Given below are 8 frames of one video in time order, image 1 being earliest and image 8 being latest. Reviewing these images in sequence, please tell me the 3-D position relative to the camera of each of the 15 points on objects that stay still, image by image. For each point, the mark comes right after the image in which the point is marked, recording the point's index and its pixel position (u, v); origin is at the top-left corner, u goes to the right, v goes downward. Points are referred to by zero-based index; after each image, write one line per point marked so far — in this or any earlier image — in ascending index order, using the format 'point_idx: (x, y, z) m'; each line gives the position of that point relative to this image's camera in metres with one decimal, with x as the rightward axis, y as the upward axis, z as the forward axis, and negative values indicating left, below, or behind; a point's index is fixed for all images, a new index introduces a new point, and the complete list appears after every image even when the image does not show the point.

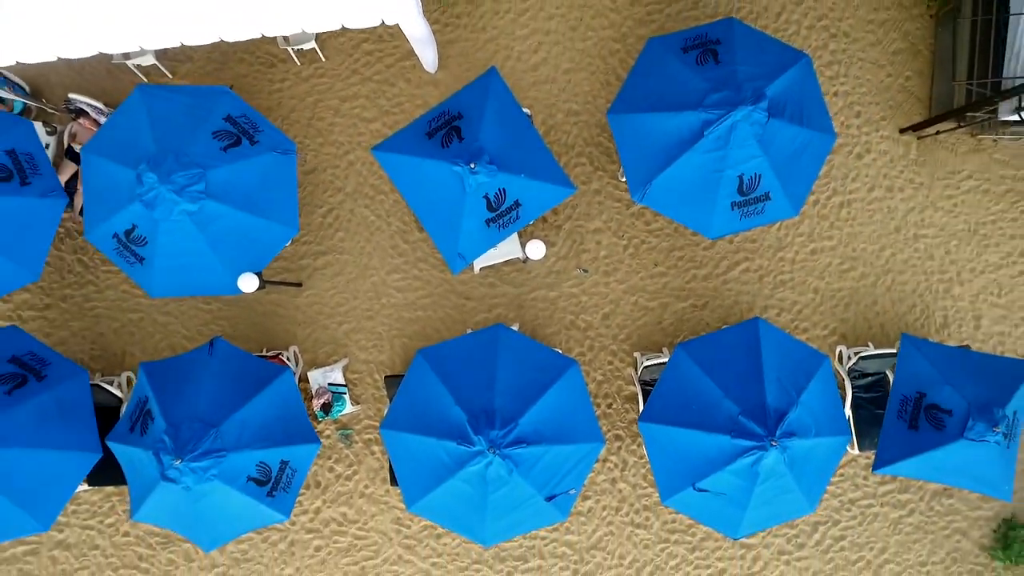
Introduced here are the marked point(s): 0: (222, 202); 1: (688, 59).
0: (-9.4, +2.8, +3.7) m
1: (+5.8, +7.6, +3.8) m
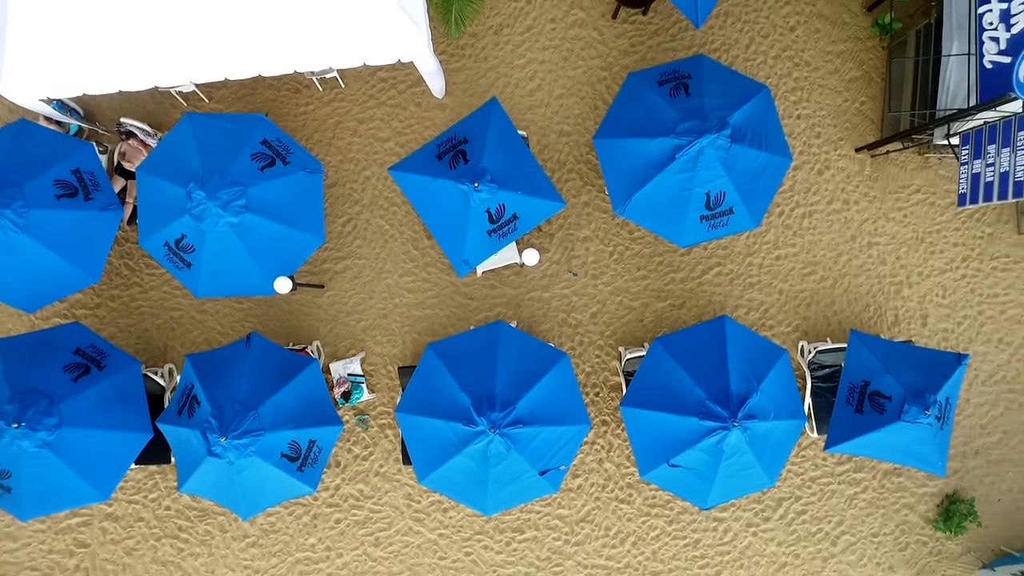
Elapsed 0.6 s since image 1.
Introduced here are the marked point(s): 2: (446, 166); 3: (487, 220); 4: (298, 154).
0: (-9.4, +2.7, +4.3) m
1: (+5.7, +7.5, +4.4) m
2: (-2.5, +4.6, +4.4) m
3: (-0.9, +2.6, +4.4) m
4: (-8.4, +5.3, +4.6) m
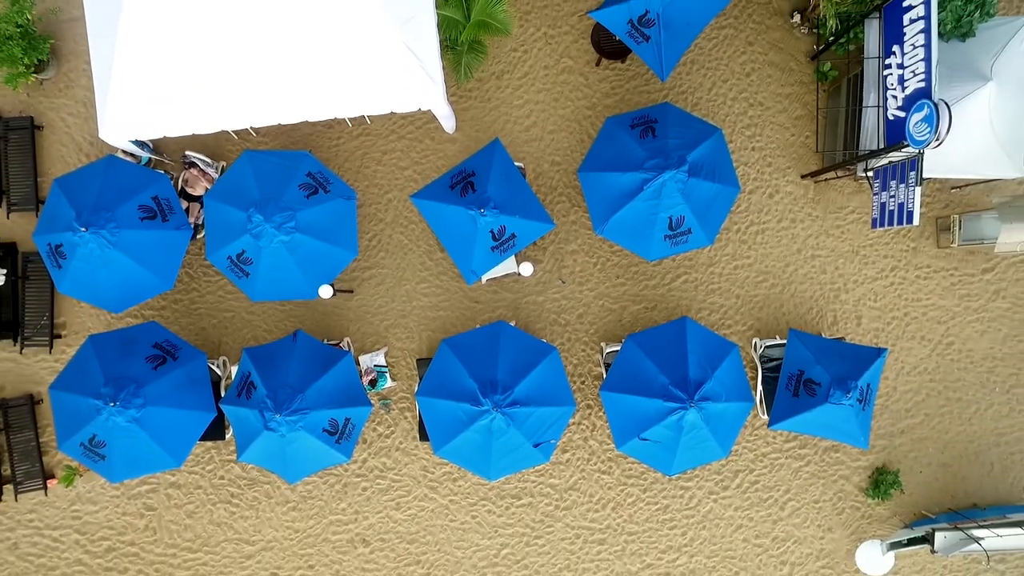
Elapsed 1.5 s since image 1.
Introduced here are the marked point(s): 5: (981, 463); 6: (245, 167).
0: (-9.5, +2.5, +5.3) m
1: (+5.7, +7.2, +5.4) m
2: (-2.5, +4.3, +5.4) m
3: (-1.0, +2.3, +5.4) m
4: (-8.5, +5.0, +5.6) m
5: (+24.3, -9.0, +6.0) m
6: (-12.7, +5.8, +5.6) m
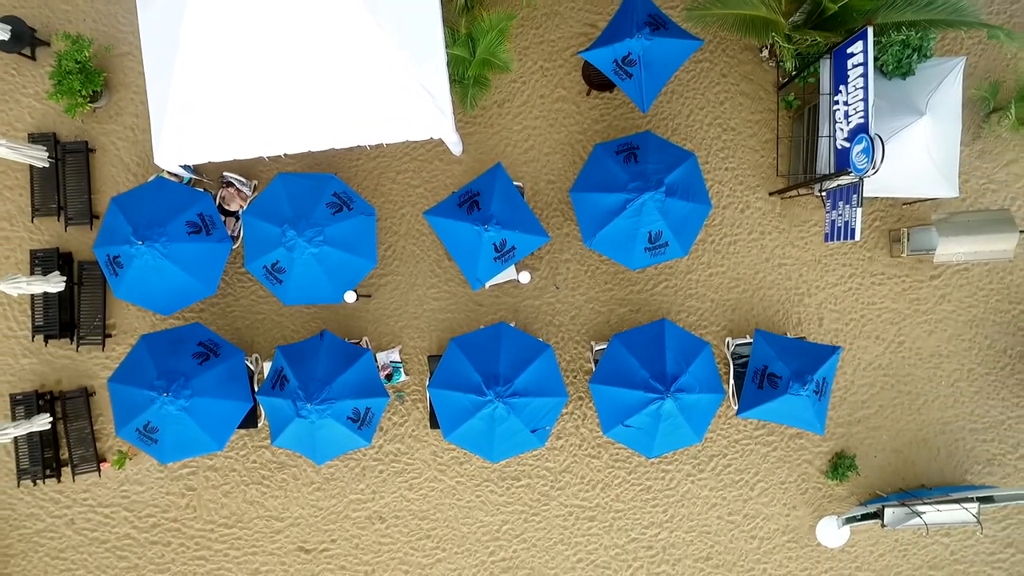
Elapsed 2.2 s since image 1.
0: (-9.5, +2.2, +6.1) m
1: (+5.7, +6.9, +6.2) m
2: (-2.5, +4.0, +6.2) m
3: (-1.0, +2.0, +6.2) m
4: (-8.5, +4.7, +6.4) m
5: (+24.3, -9.3, +6.8) m
6: (-12.7, +5.5, +6.3) m
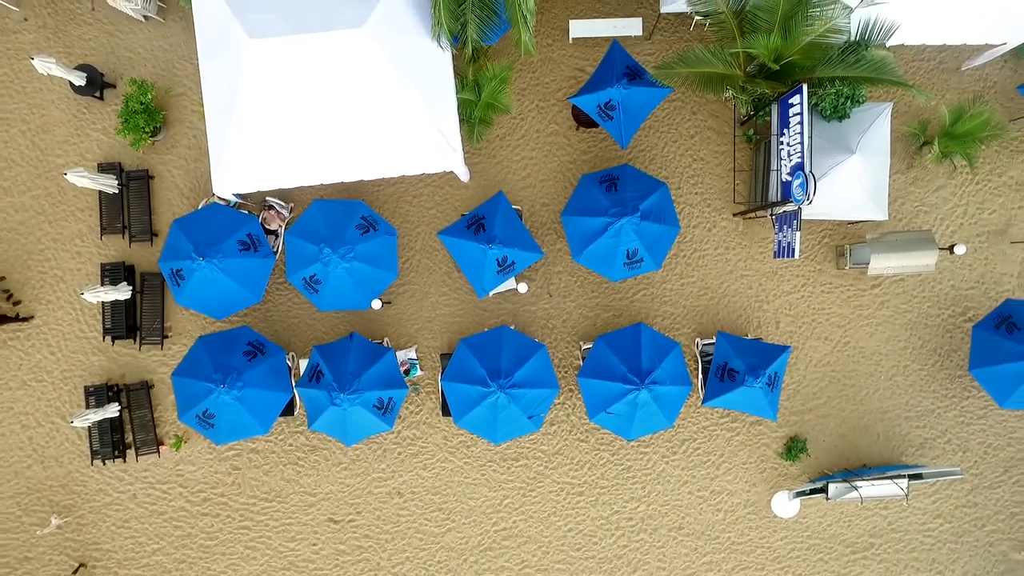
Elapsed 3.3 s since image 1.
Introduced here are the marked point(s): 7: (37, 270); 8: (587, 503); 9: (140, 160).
0: (-9.5, +1.6, +7.3) m
1: (+5.7, +6.4, +7.4) m
2: (-2.5, +3.5, +7.4) m
3: (-1.0, +1.5, +7.3) m
4: (-8.5, +4.2, +7.5) m
5: (+24.3, -9.8, +7.9) m
6: (-12.7, +4.9, +7.5) m
7: (-34.0, +1.3, +8.3) m
8: (+5.1, -14.6, +7.9) m
9: (-26.8, +9.2, +8.4) m
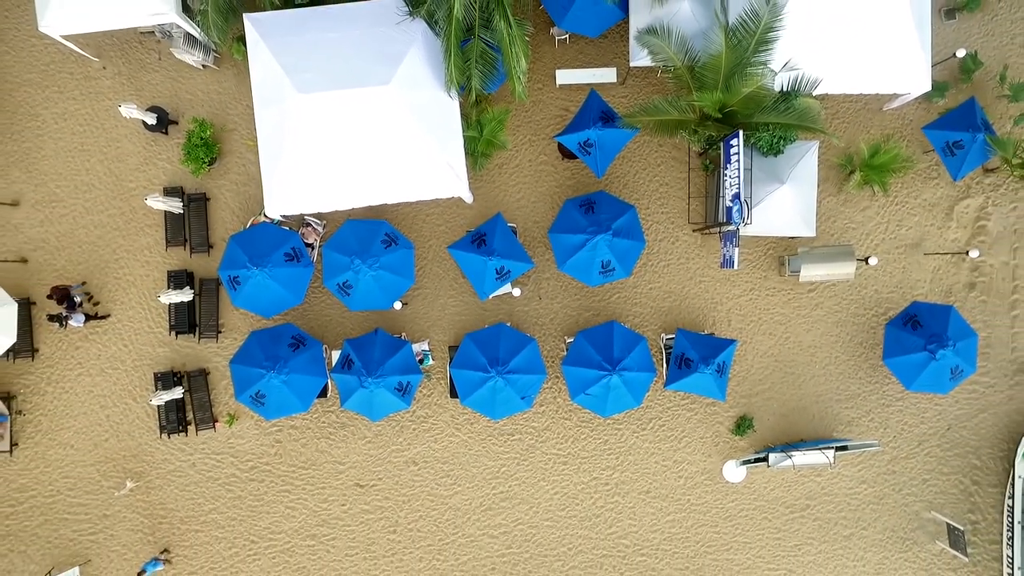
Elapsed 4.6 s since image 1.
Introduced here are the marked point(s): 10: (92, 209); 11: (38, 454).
0: (-9.8, +1.3, +8.9) m
1: (+5.4, +6.1, +9.0) m
2: (-2.8, +3.2, +9.0) m
3: (-1.3, +1.2, +9.0) m
4: (-8.8, +3.9, +9.2) m
5: (+24.0, -10.2, +9.5) m
6: (-13.0, +4.6, +9.2) m
7: (-34.3, +1.1, +10.0) m
8: (+4.8, -14.9, +9.5) m
9: (-27.1, +8.9, +10.1) m
10: (-36.3, +6.9, +10.1) m
11: (-39.7, -13.8, +9.8) m
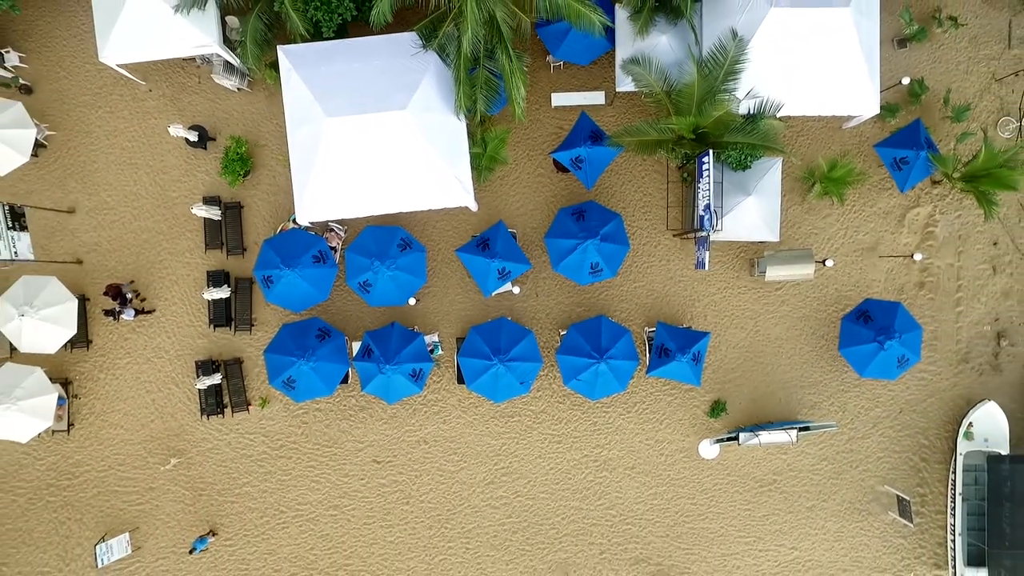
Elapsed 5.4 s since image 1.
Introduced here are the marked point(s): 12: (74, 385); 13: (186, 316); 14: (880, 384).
0: (-9.8, +1.5, +10.2) m
1: (+5.4, +6.2, +10.2) m
2: (-2.8, +3.3, +10.2) m
3: (-1.3, +1.3, +10.2) m
4: (-8.7, +4.0, +10.4) m
5: (+24.0, -10.0, +10.7) m
6: (-13.0, +4.8, +10.4) m
7: (-34.3, +1.3, +11.3) m
8: (+4.8, -14.8, +10.7) m
9: (-27.1, +9.1, +11.3) m
10: (-36.3, +7.0, +11.3) m
11: (-39.7, -13.7, +11.0) m
12: (-41.5, -9.2, +11.0) m
13: (-31.4, -2.7, +11.2) m
14: (+33.6, -8.8, +10.6) m
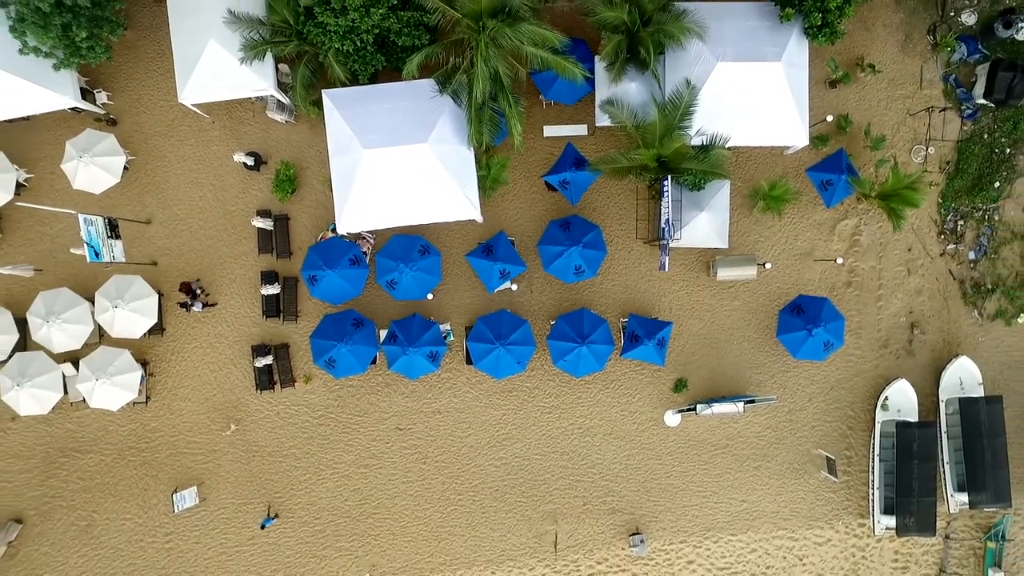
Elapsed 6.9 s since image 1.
0: (-9.9, +1.8, +12.6) m
1: (+5.3, +6.4, +12.6) m
2: (-2.9, +3.6, +12.6) m
3: (-1.4, +1.6, +12.6) m
4: (-8.9, +4.3, +12.8) m
5: (+23.9, -9.8, +13.0) m
6: (-13.1, +5.1, +12.8) m
7: (-34.4, +1.6, +13.7) m
8: (+4.6, -14.5, +13.0) m
9: (-27.2, +9.4, +13.7) m
10: (-36.4, +7.3, +13.8) m
11: (-39.8, -13.3, +13.4) m
12: (-41.6, -8.9, +13.4) m
13: (-31.5, -2.4, +13.6) m
14: (+33.5, -8.6, +12.9) m
